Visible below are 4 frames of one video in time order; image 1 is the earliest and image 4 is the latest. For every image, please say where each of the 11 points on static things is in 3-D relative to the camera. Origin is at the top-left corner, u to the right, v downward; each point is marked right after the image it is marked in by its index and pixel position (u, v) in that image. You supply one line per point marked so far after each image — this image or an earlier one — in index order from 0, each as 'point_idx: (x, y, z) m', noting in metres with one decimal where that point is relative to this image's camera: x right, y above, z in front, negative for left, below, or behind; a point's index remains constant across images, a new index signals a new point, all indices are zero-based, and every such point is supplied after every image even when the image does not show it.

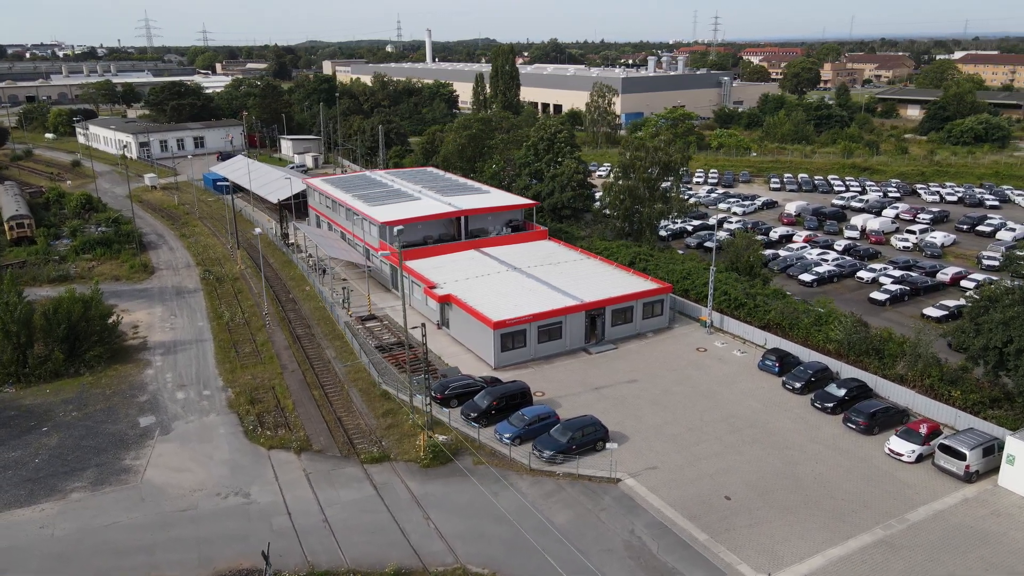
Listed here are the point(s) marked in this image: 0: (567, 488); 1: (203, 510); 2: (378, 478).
0: (+1.5, -5.3, +19.1) m
1: (-7.8, -5.7, +18.2) m
2: (-3.6, -5.2, +19.5) m
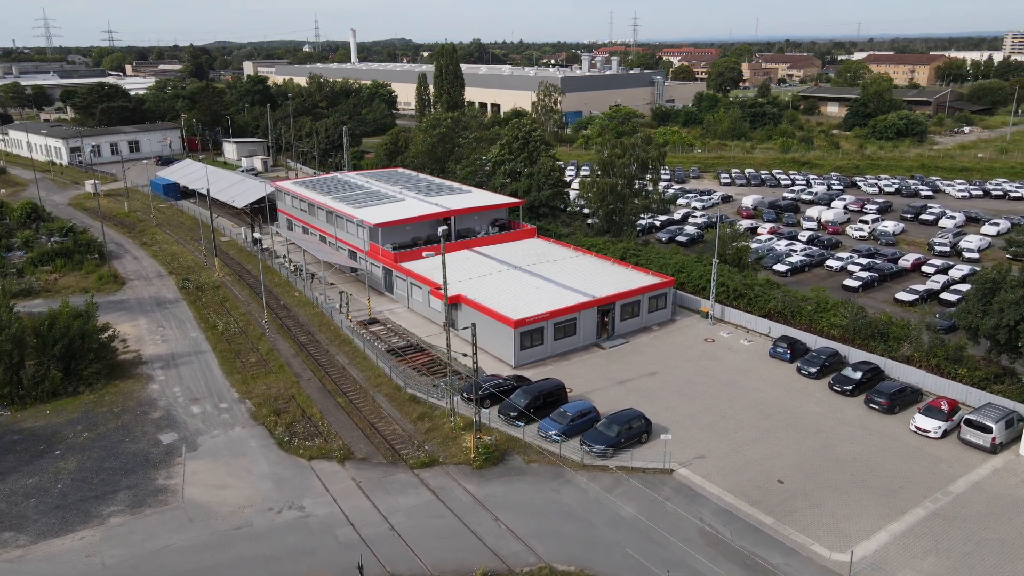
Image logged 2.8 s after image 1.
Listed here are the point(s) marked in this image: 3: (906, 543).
0: (+3.0, -5.2, +19.2) m
1: (-6.1, -5.8, +17.4) m
2: (-2.1, -5.2, +19.1) m
3: (+9.2, -5.9, +16.7) m
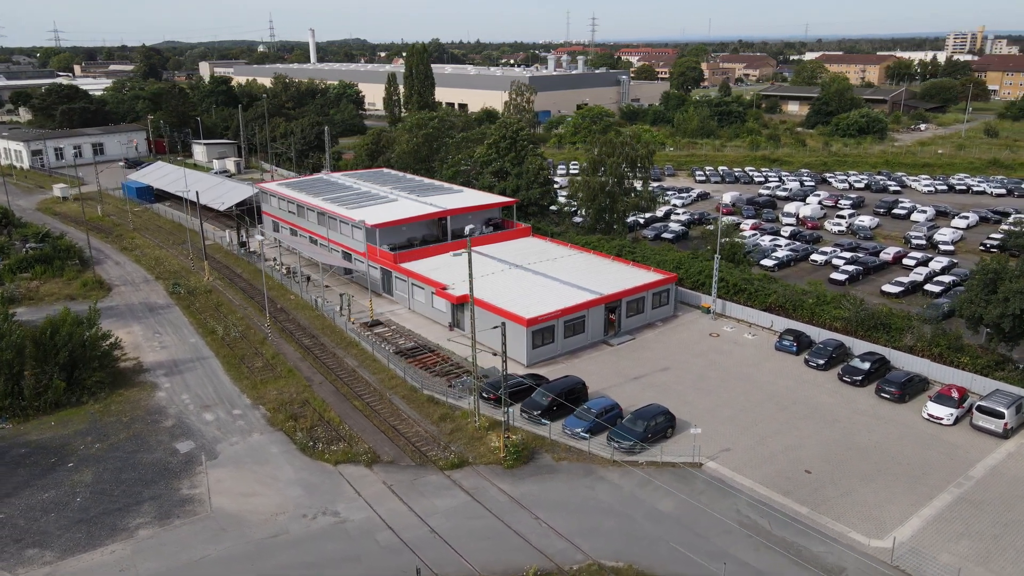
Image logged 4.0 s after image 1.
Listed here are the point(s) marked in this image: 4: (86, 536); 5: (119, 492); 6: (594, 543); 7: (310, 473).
0: (+3.9, -5.1, +19.3) m
1: (-5.1, -5.9, +17.1) m
2: (-1.2, -5.2, +19.0) m
3: (+10.2, -5.7, +17.1) m
4: (-10.1, -5.9, +17.0) m
5: (-10.3, -5.3, +18.7) m
6: (+1.9, -5.9, +16.5) m
7: (-5.5, -5.1, +19.6) m
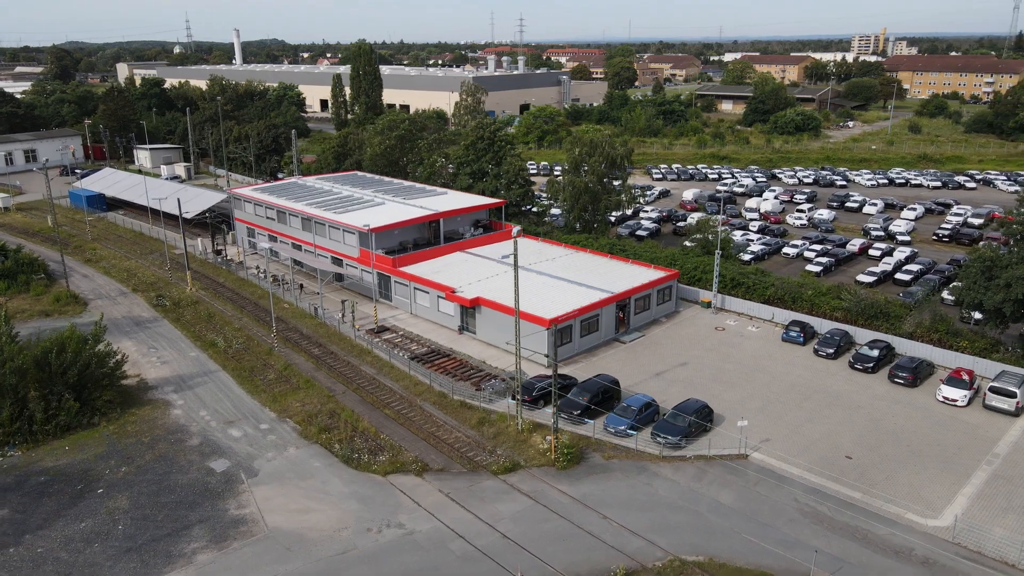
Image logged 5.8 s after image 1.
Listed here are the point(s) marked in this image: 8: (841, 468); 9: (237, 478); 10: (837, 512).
0: (+5.4, -5.0, +19.7) m
1: (-3.4, -6.0, +16.6) m
2: (+0.3, -5.2, +18.8) m
3: (+11.9, -5.4, +18.0) m
4: (-8.3, -6.2, +16.0) m
5: (-8.7, -5.7, +17.8) m
6: (+3.6, -5.9, +16.7) m
7: (-4.0, -5.3, +19.1) m
8: (+9.0, -4.9, +19.7) m
9: (-7.4, -5.1, +19.4) m
10: (+8.0, -5.5, +17.7) m
